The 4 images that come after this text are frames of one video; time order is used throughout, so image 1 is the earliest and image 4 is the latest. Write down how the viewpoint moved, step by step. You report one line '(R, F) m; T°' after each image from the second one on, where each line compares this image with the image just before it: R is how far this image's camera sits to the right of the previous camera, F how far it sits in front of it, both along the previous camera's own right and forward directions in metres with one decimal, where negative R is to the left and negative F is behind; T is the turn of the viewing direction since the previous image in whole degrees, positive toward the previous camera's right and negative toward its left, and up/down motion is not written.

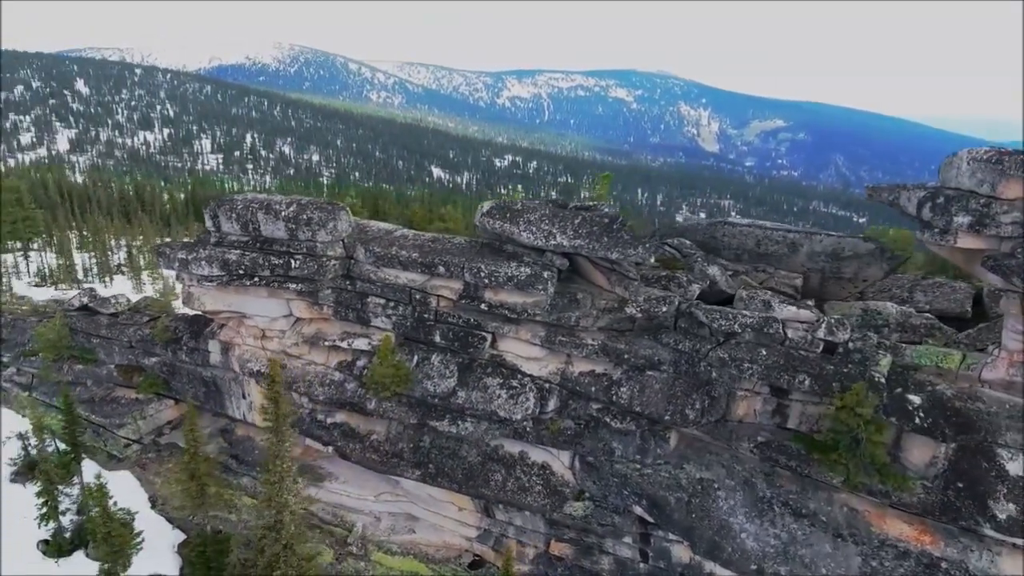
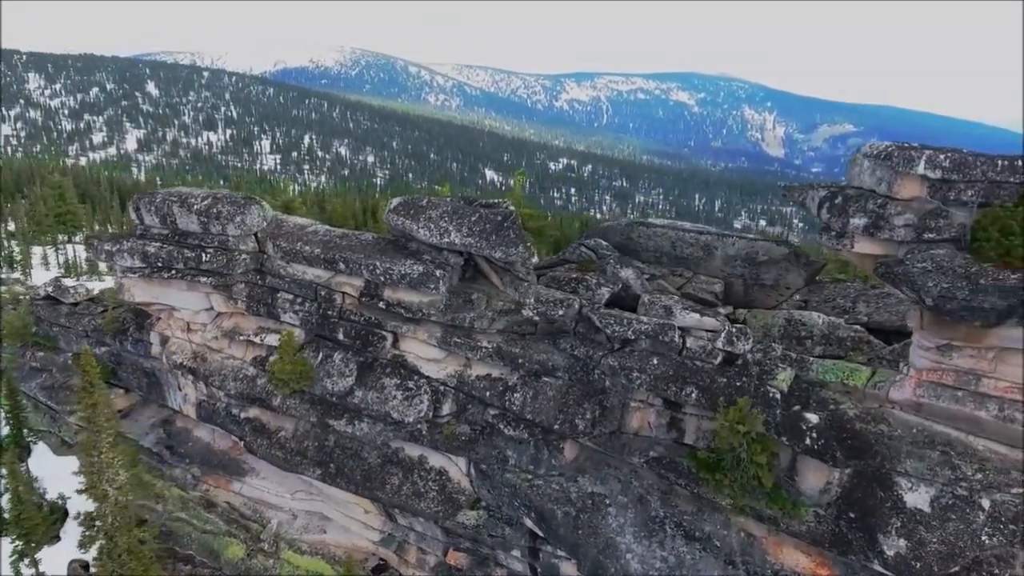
(+4.4, +0.9) m; -5°
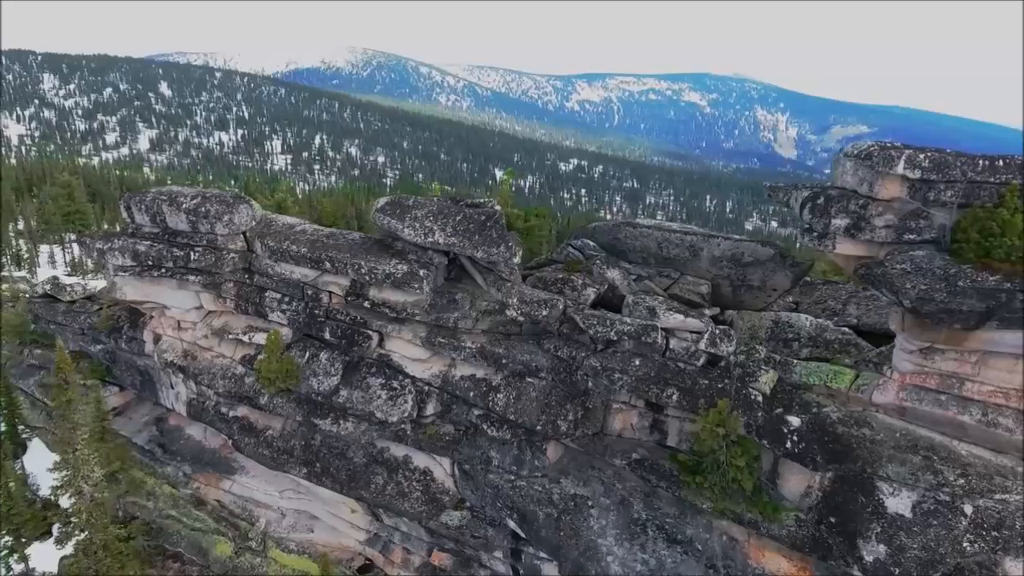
(+0.7, +0.1) m; -1°
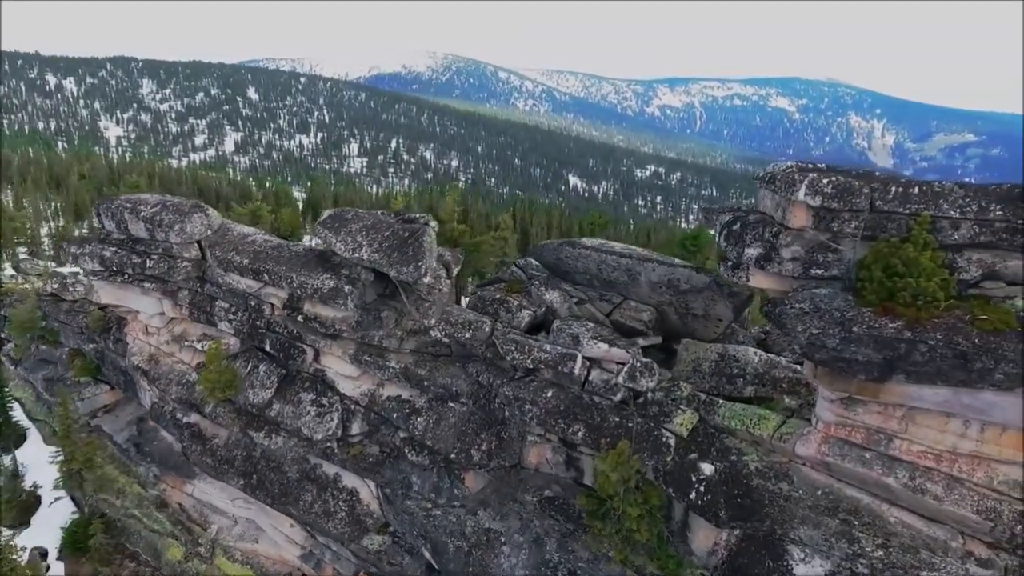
(+3.8, +1.1) m; -7°
